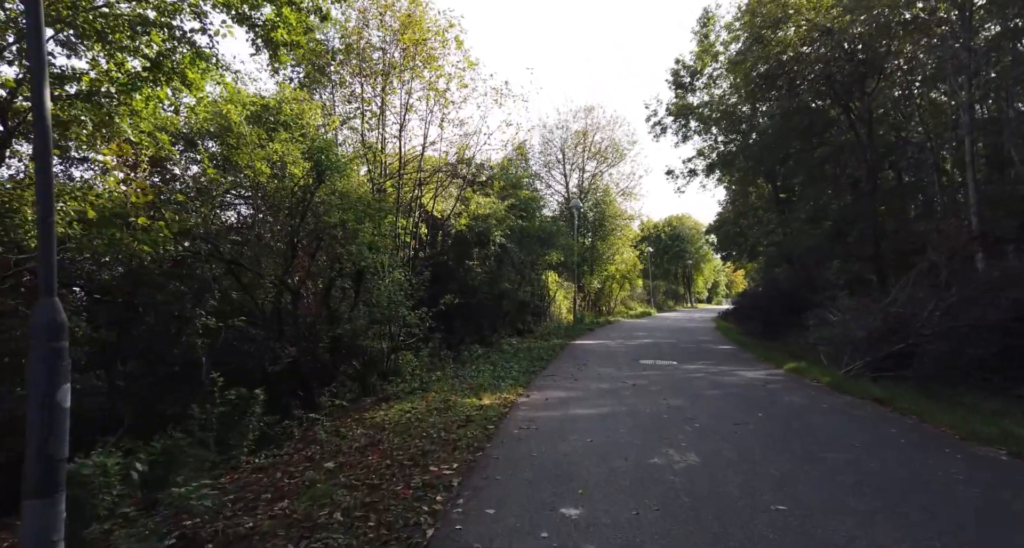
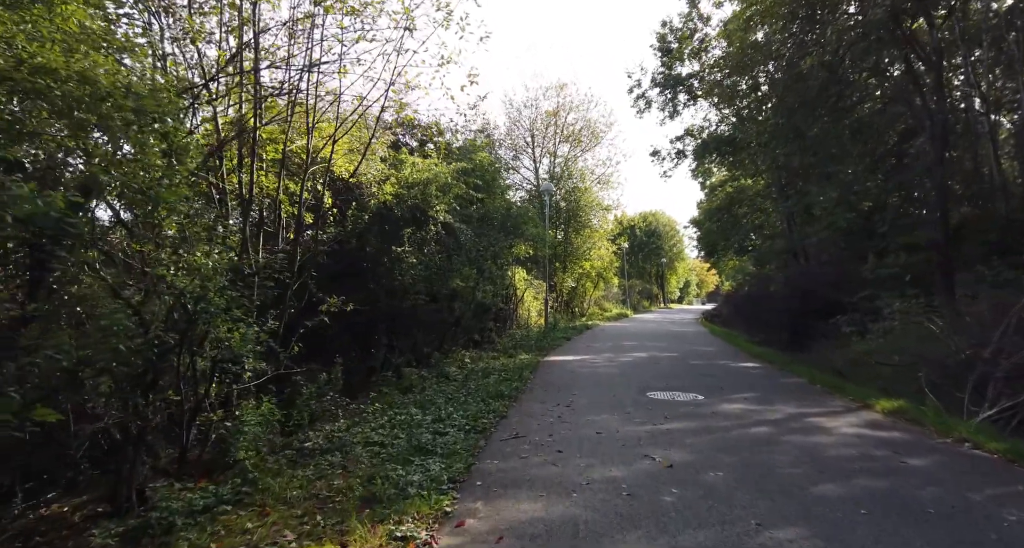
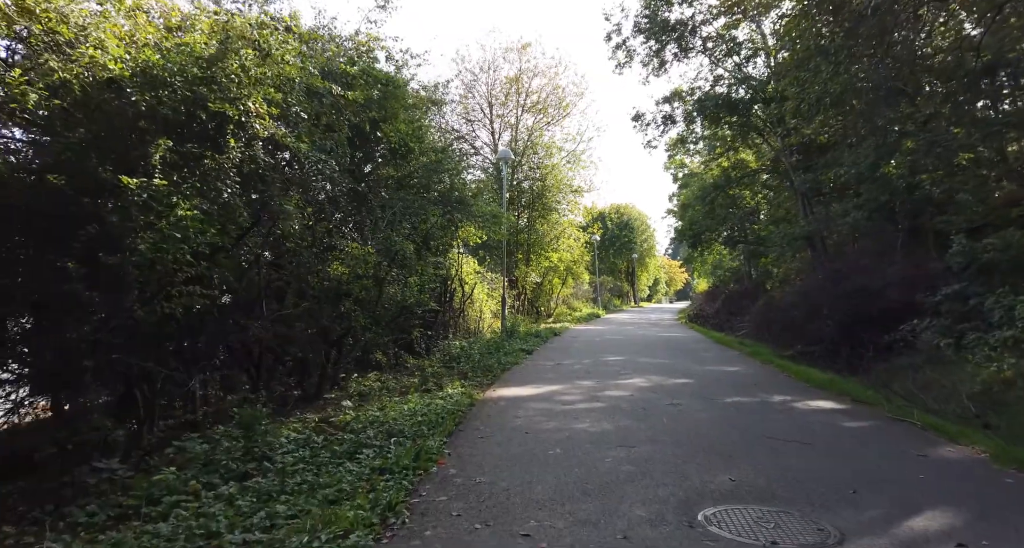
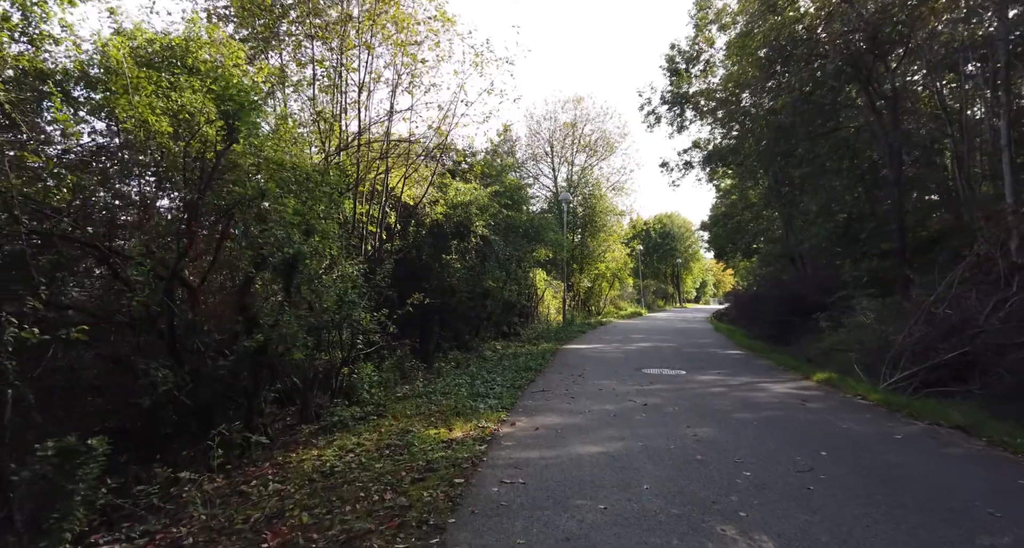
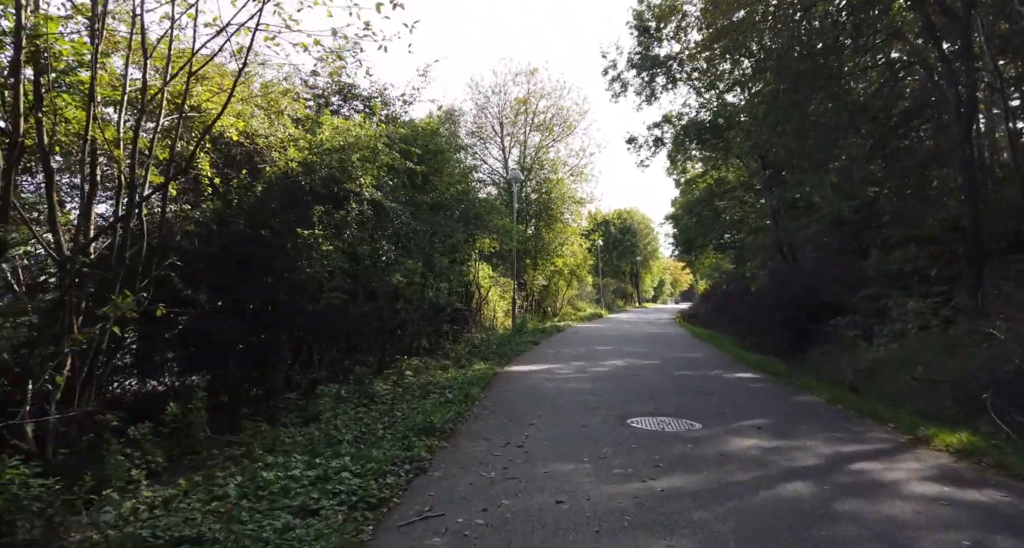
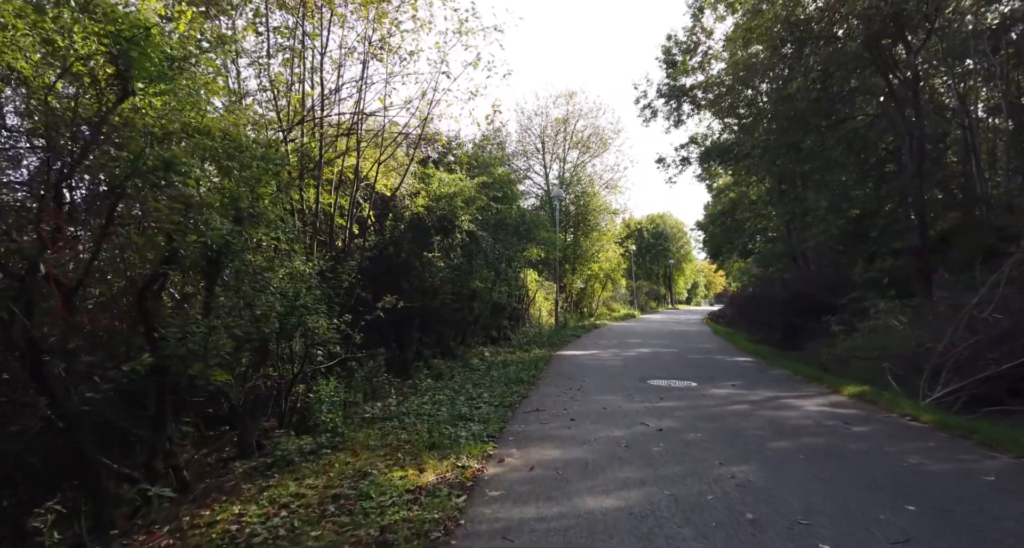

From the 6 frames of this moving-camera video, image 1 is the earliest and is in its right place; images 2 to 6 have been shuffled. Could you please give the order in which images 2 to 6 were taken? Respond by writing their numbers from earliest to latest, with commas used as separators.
4, 6, 2, 5, 3
